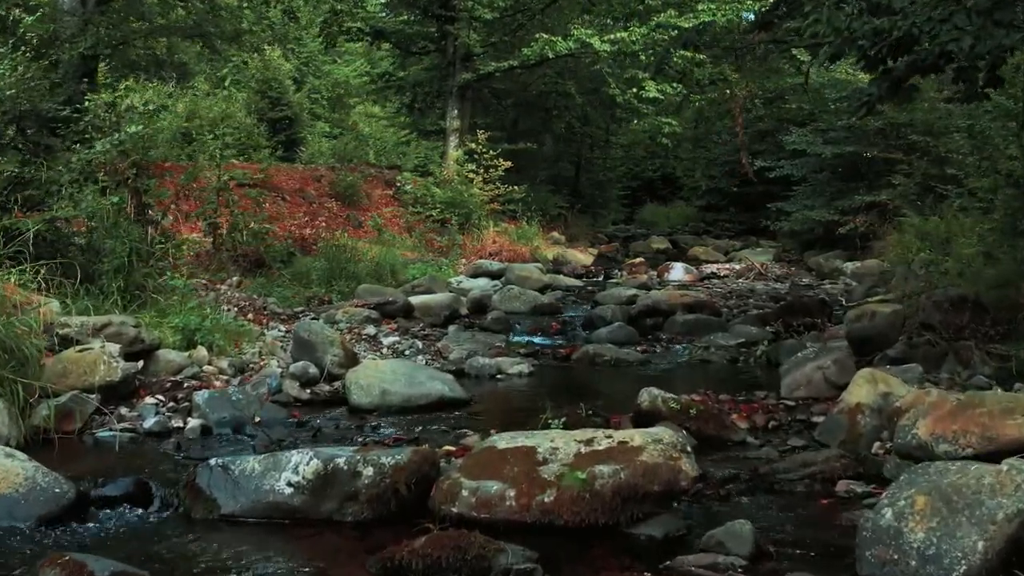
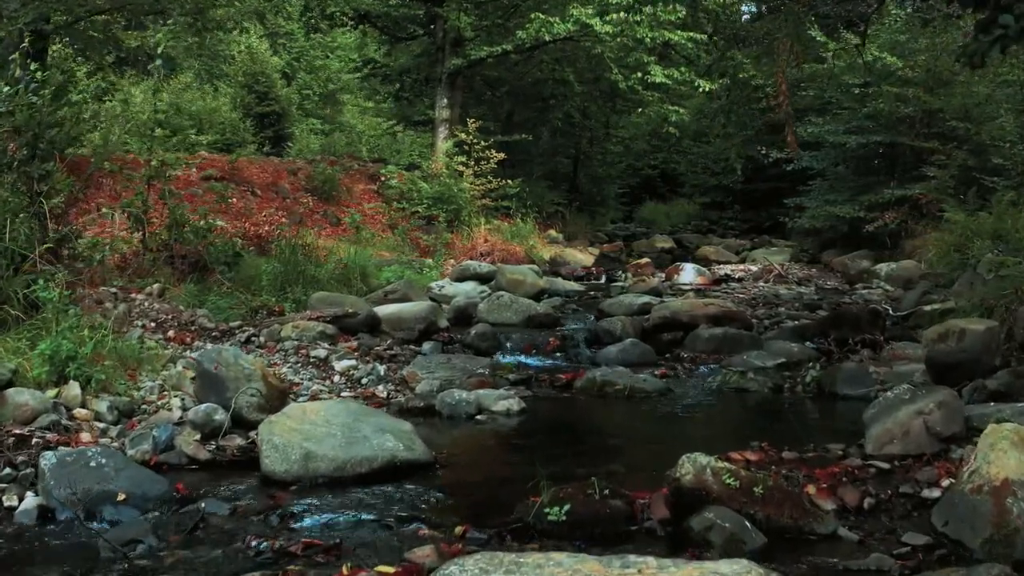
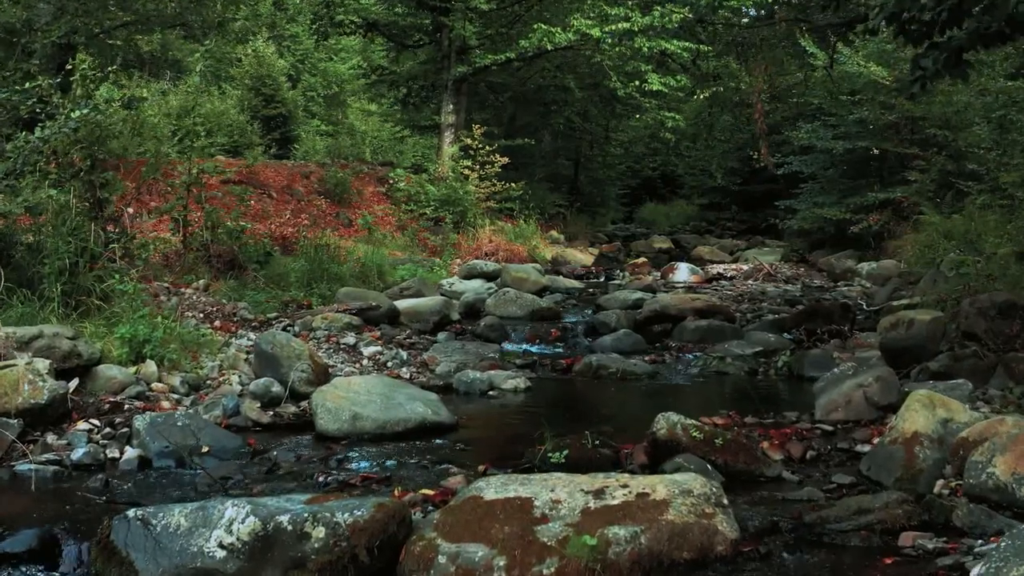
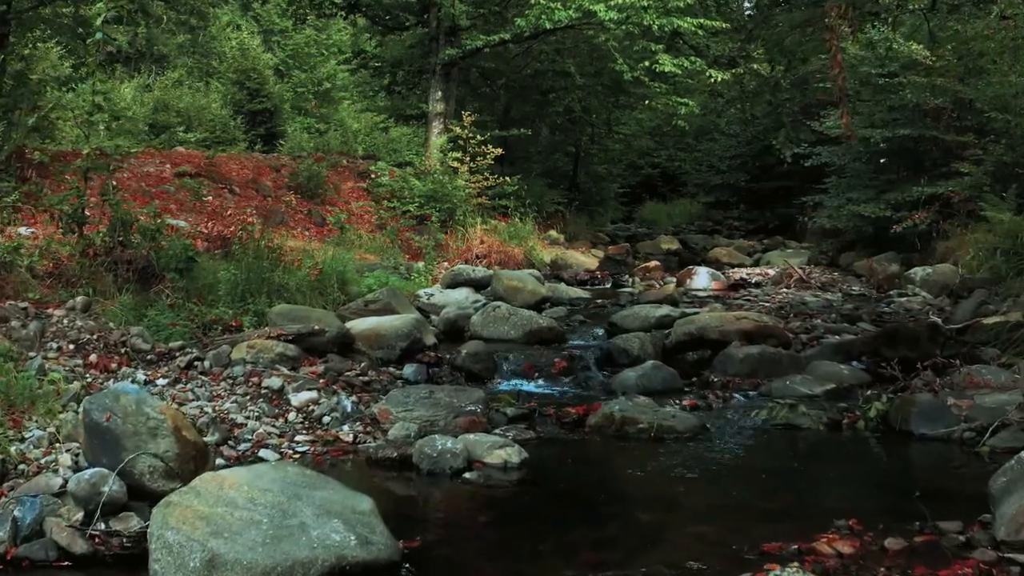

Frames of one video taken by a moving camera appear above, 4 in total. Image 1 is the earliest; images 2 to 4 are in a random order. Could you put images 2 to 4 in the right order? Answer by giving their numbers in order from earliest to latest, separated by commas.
3, 2, 4
